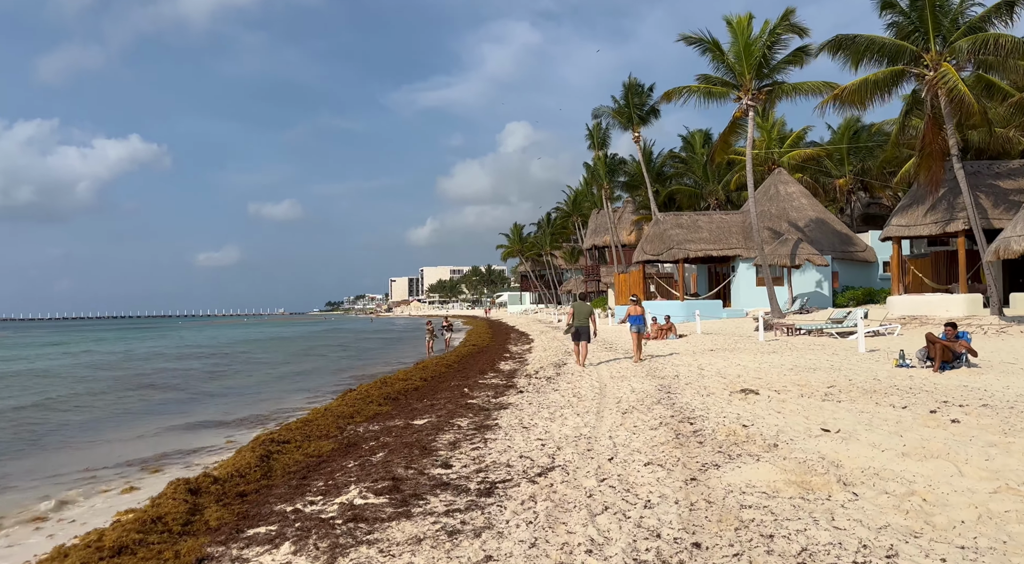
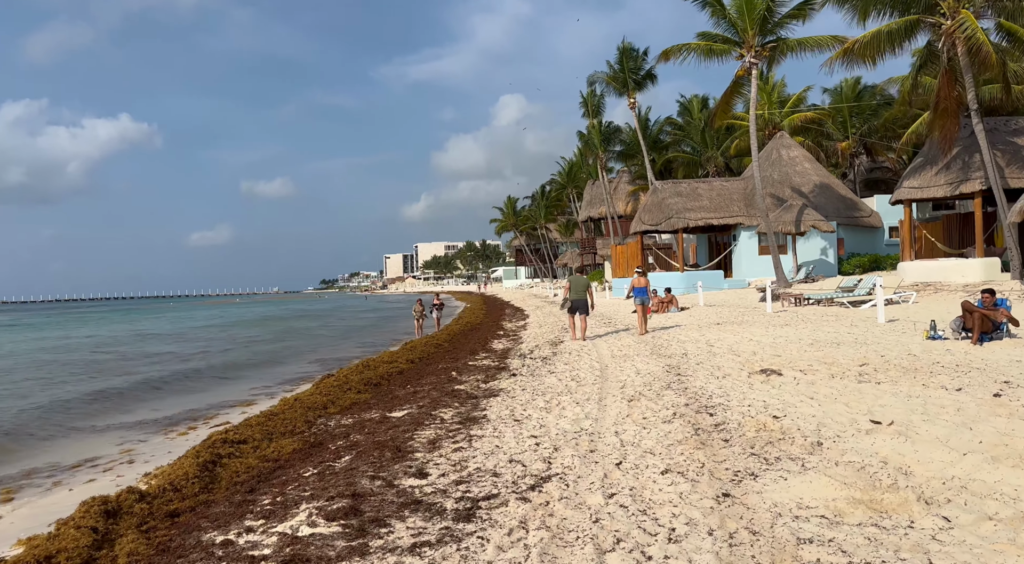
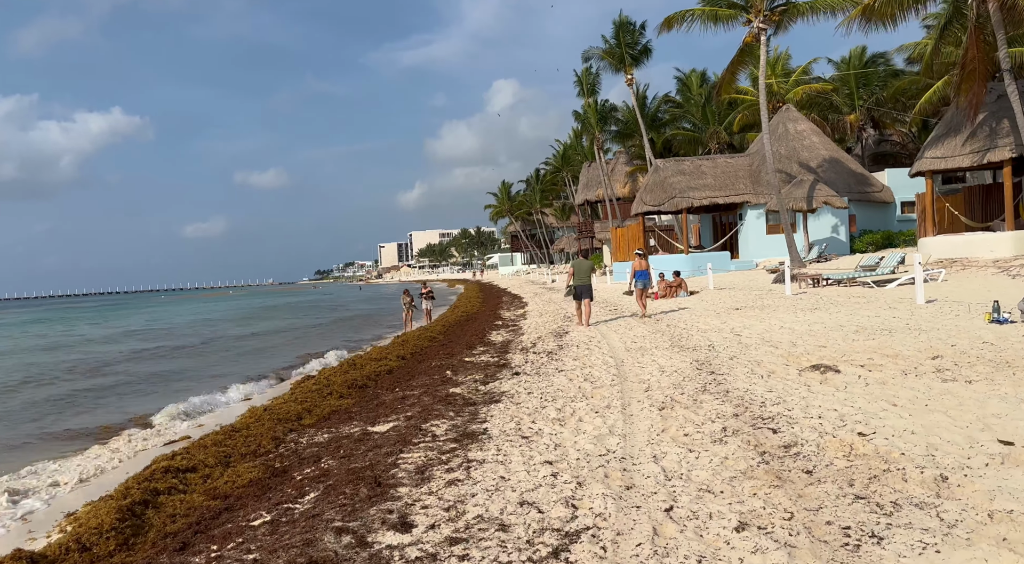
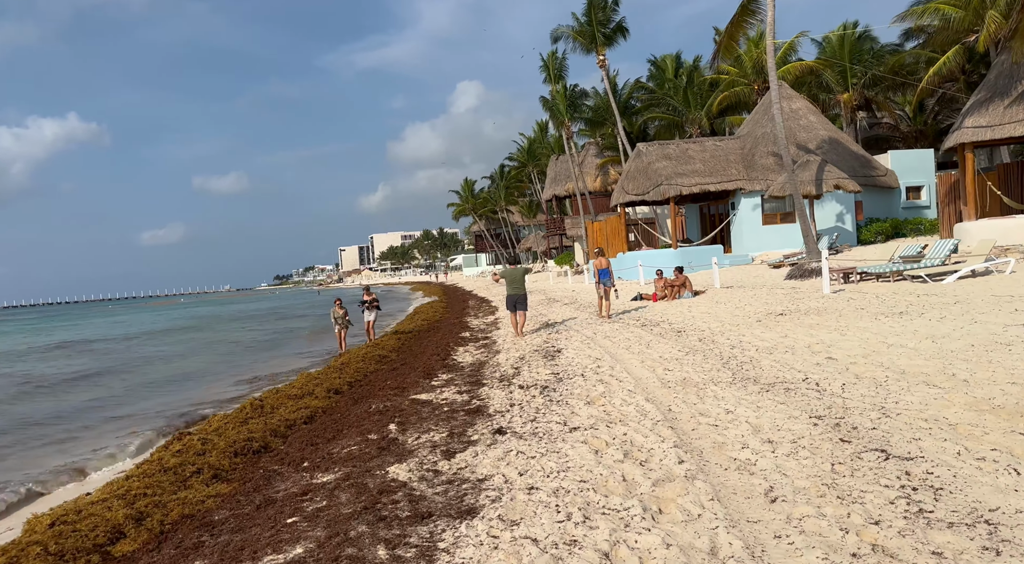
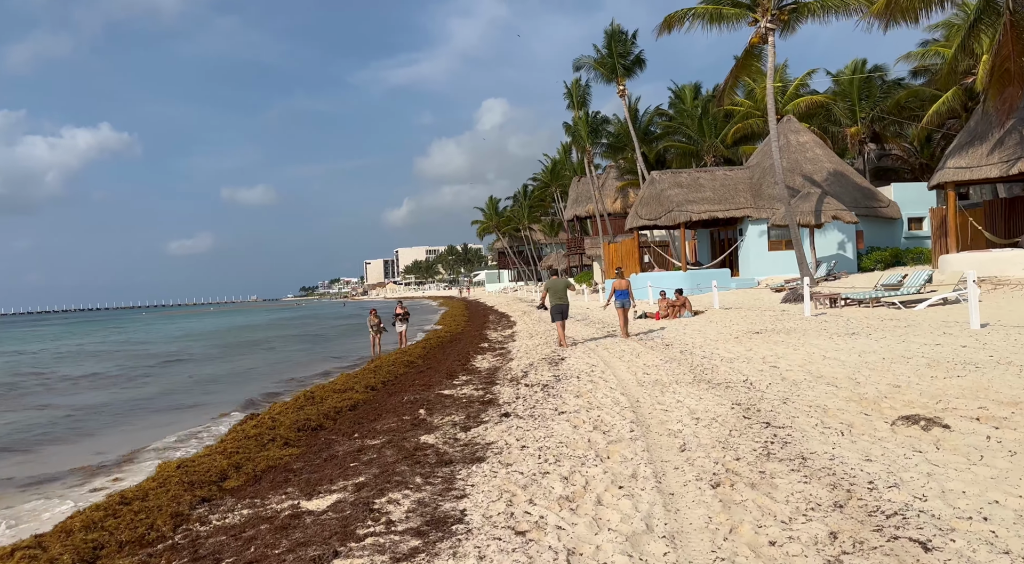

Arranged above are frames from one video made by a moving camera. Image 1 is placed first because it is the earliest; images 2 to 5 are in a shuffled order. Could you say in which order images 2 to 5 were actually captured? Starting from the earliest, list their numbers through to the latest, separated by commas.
2, 3, 5, 4
